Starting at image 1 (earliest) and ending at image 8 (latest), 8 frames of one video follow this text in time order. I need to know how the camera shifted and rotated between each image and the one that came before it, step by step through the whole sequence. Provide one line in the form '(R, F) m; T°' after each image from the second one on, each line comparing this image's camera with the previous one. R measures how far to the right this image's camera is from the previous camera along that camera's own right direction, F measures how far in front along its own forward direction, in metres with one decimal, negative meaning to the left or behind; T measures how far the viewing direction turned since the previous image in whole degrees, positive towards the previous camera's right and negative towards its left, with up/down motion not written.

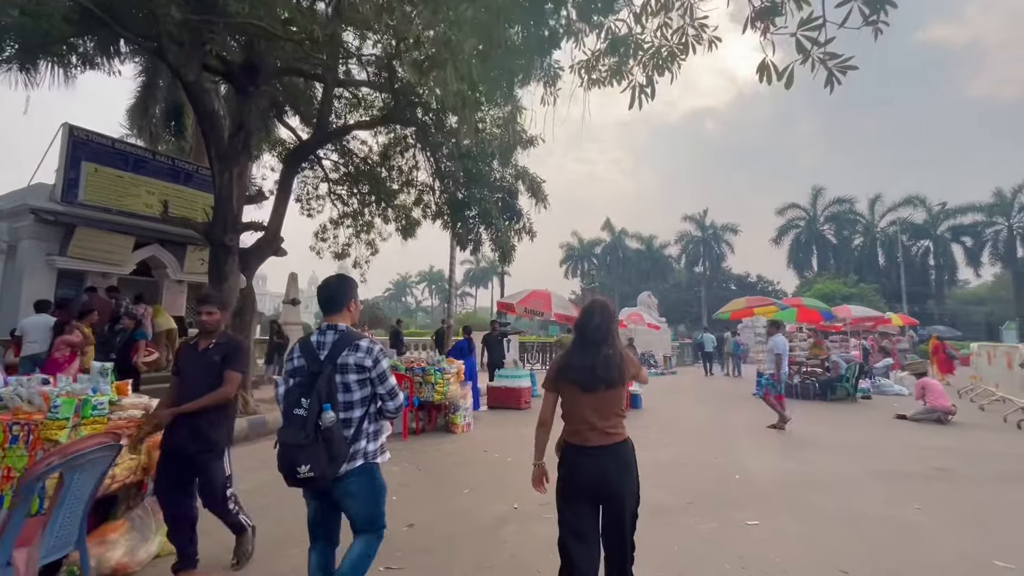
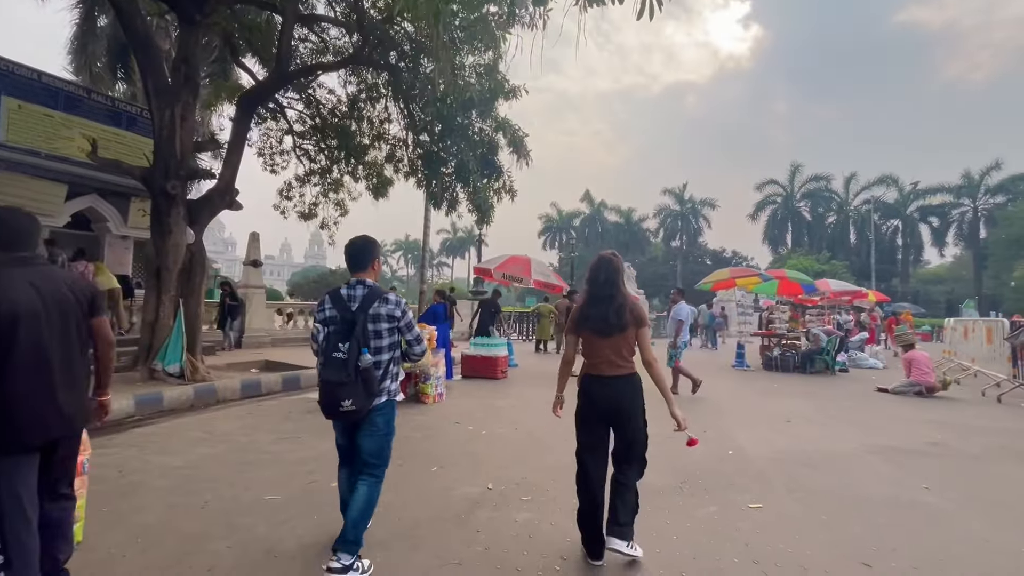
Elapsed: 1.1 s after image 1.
(0.0, +0.7) m; +3°
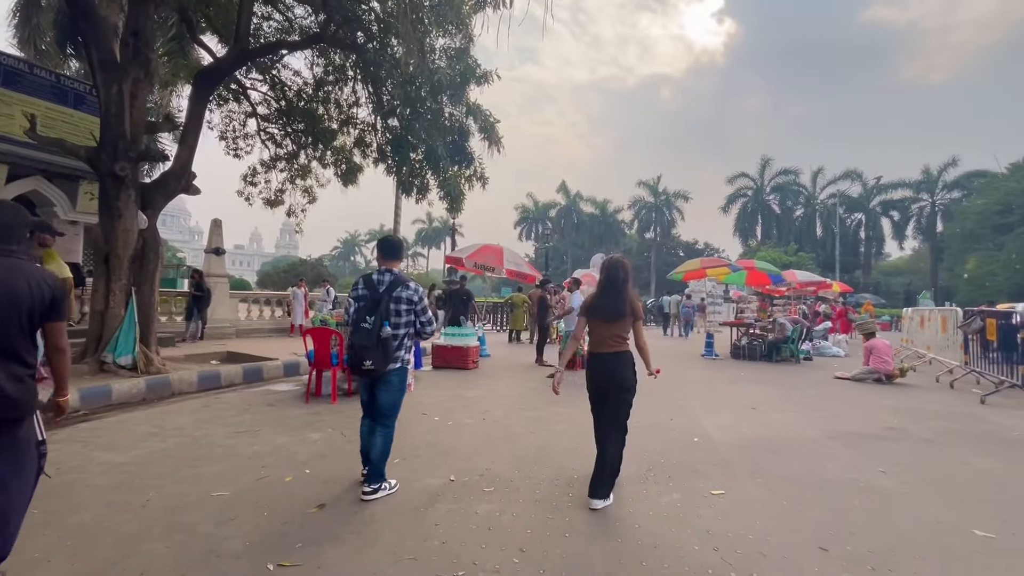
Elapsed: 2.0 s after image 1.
(+0.1, +0.1) m; +3°
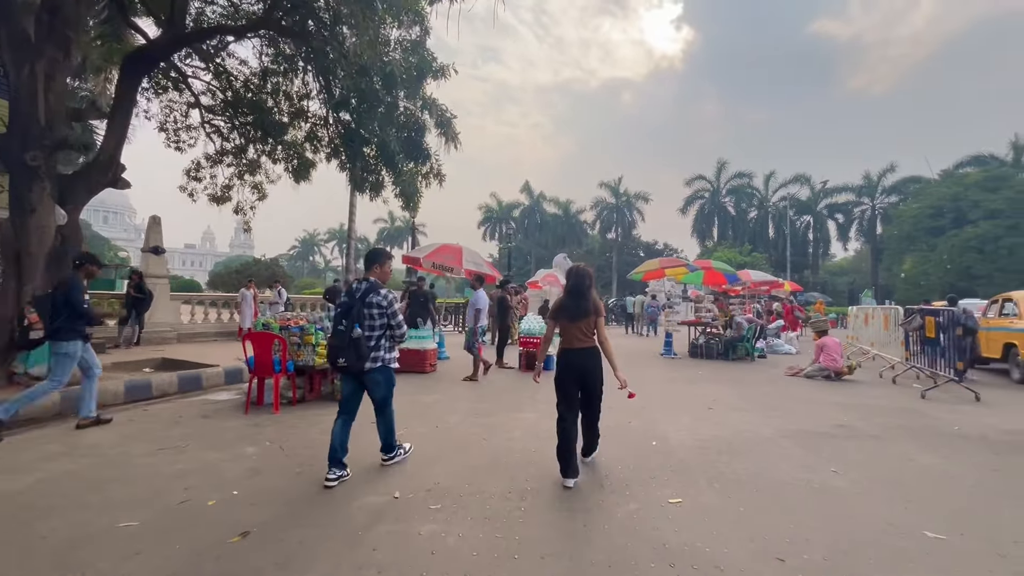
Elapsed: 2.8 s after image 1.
(+0.1, +0.2) m; +4°
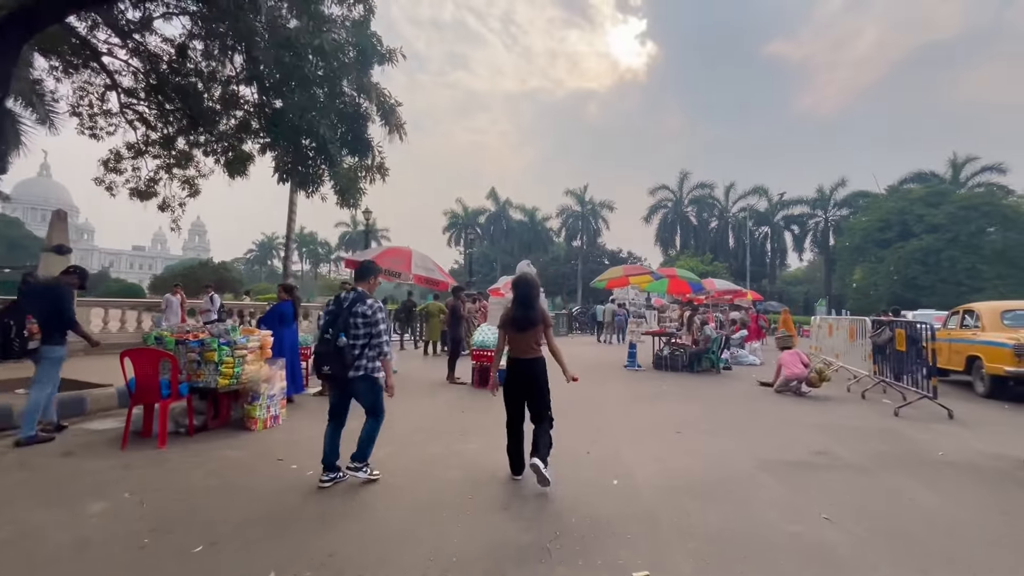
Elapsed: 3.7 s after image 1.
(+0.3, +0.9) m; +4°
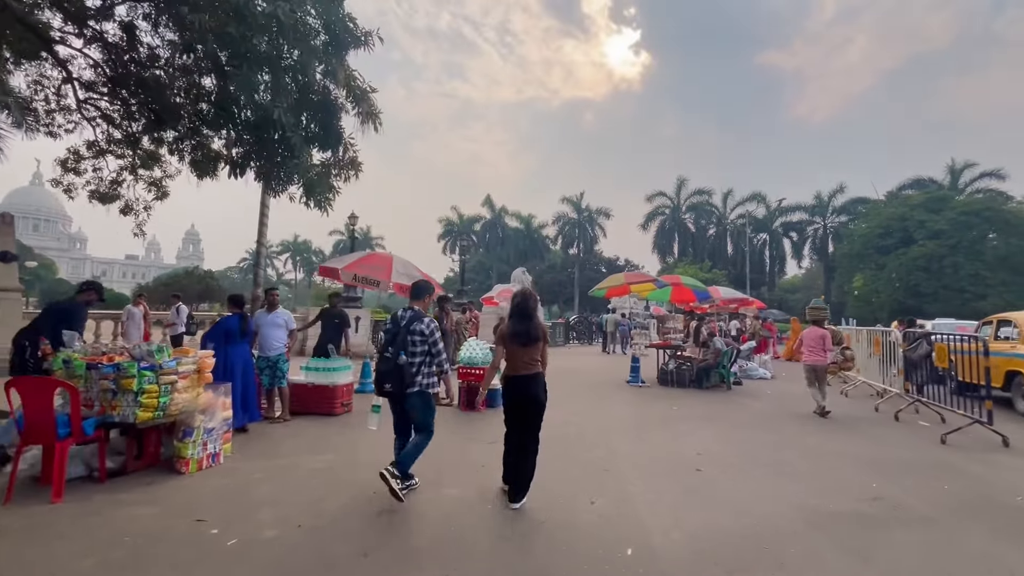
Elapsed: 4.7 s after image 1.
(+0.1, +1.0) m; 0°
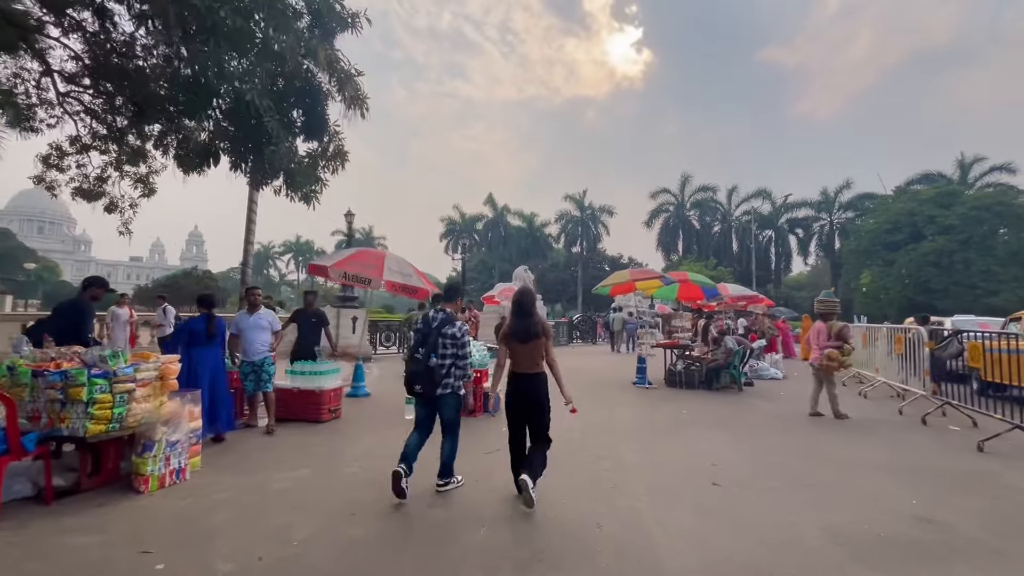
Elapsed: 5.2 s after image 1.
(+0.1, +0.5) m; 0°
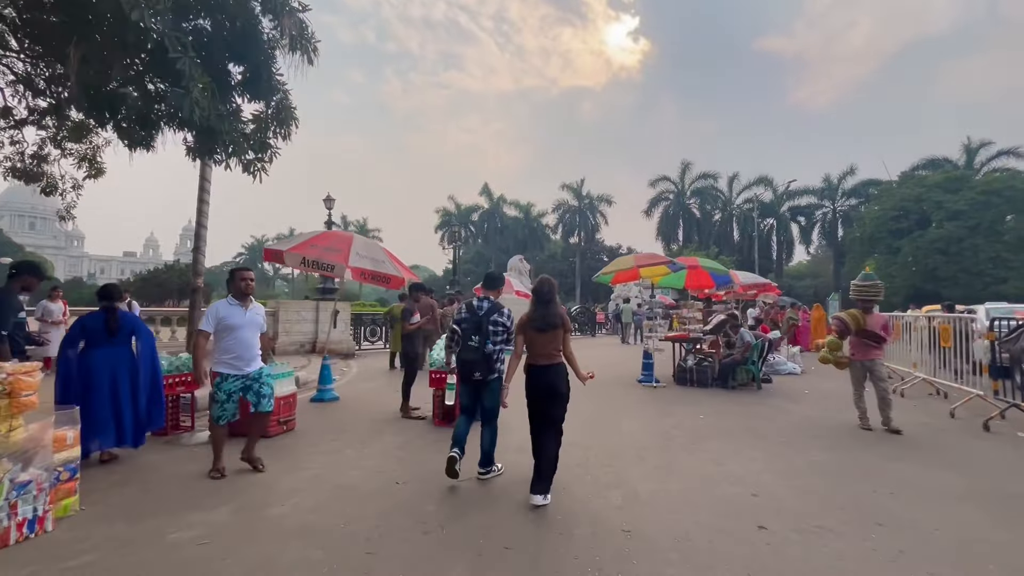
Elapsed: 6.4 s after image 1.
(+0.2, +1.3) m; 0°
